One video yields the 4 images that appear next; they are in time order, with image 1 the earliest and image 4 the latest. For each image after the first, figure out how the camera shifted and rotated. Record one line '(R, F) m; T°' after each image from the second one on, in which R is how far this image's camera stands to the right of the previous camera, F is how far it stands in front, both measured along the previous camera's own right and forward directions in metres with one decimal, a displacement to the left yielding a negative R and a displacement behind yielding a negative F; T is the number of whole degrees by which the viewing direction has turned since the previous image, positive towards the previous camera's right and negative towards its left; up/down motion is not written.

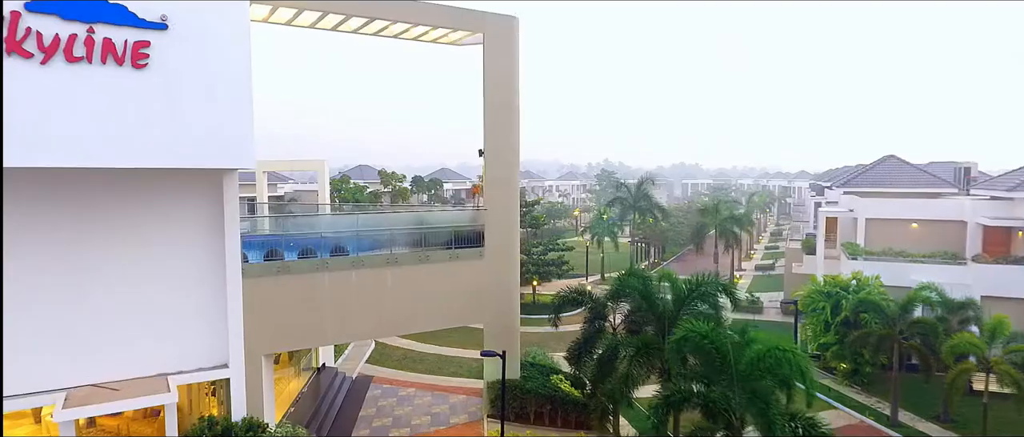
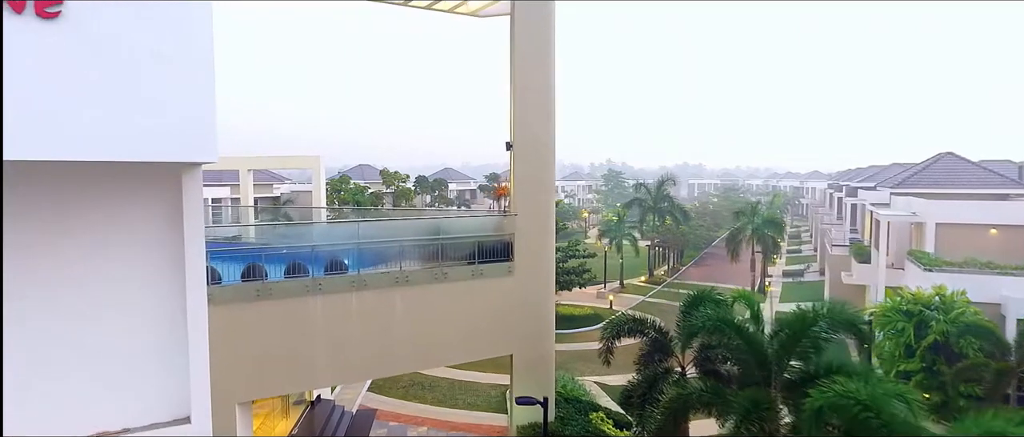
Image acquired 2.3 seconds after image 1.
(-0.3, +1.1) m; 0°
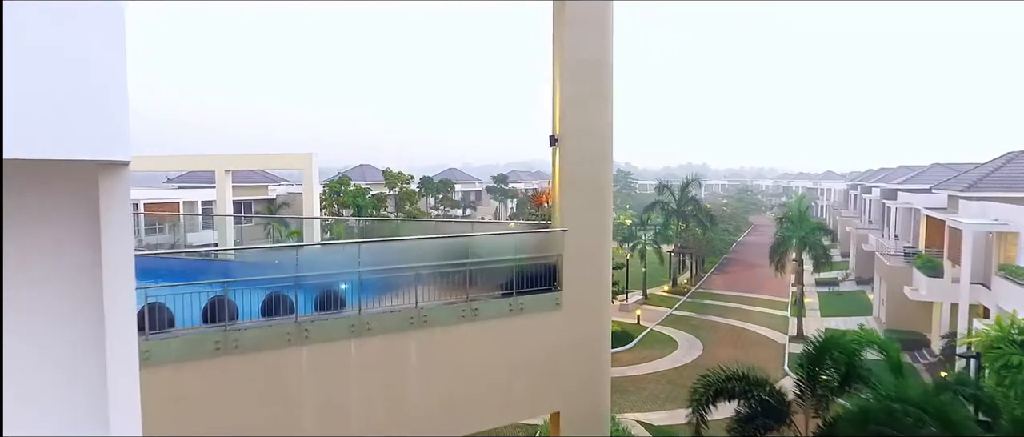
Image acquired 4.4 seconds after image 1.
(-0.3, +1.1) m; 0°
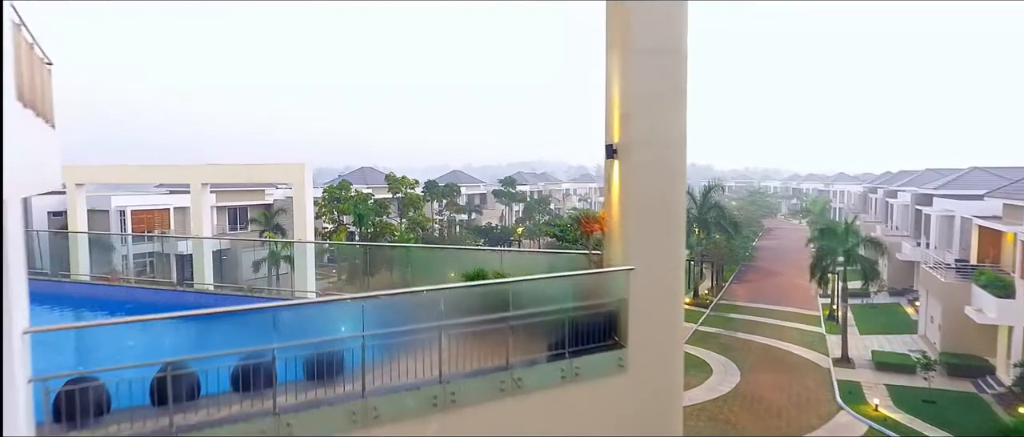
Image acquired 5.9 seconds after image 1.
(-0.2, +0.8) m; 0°
